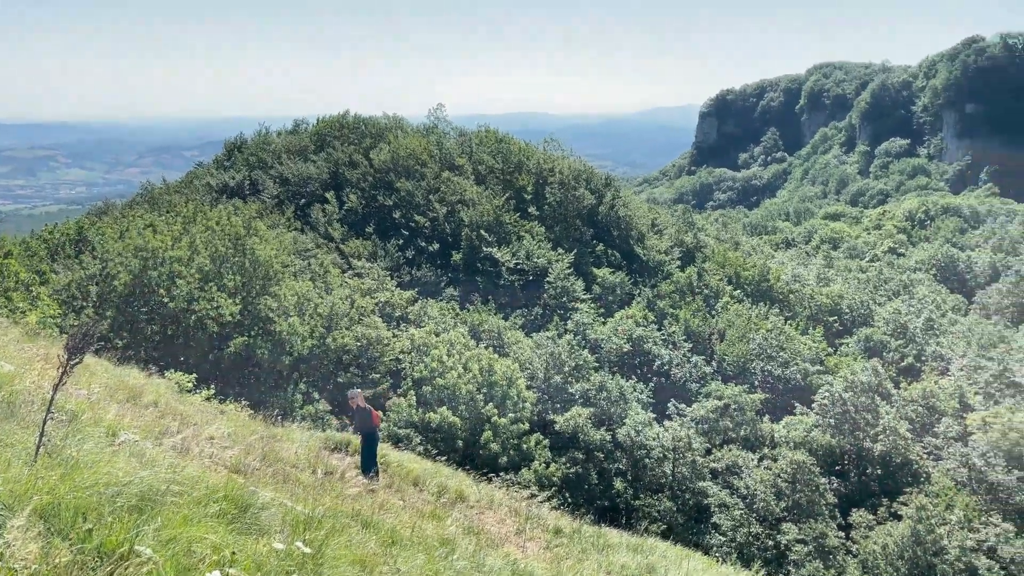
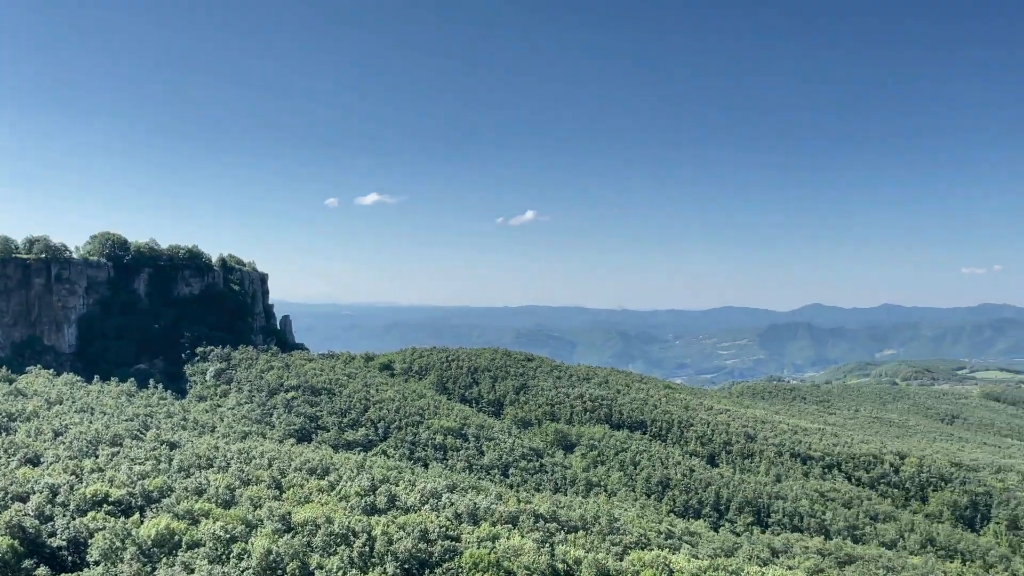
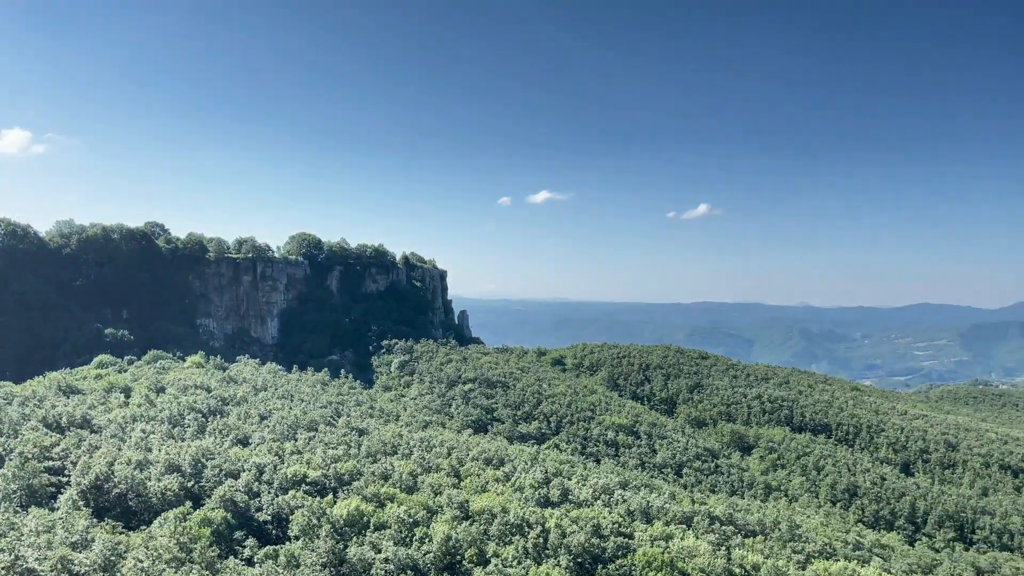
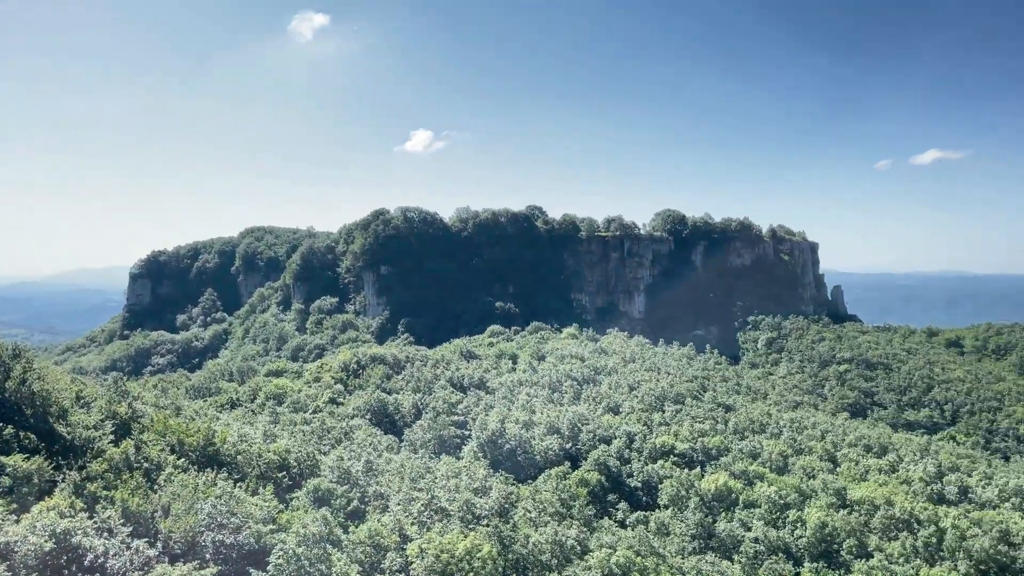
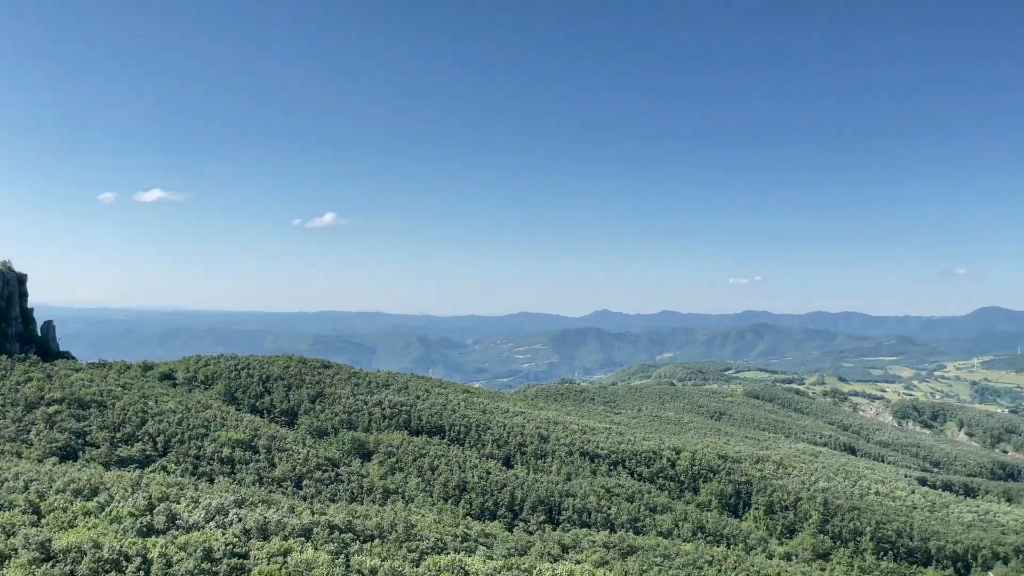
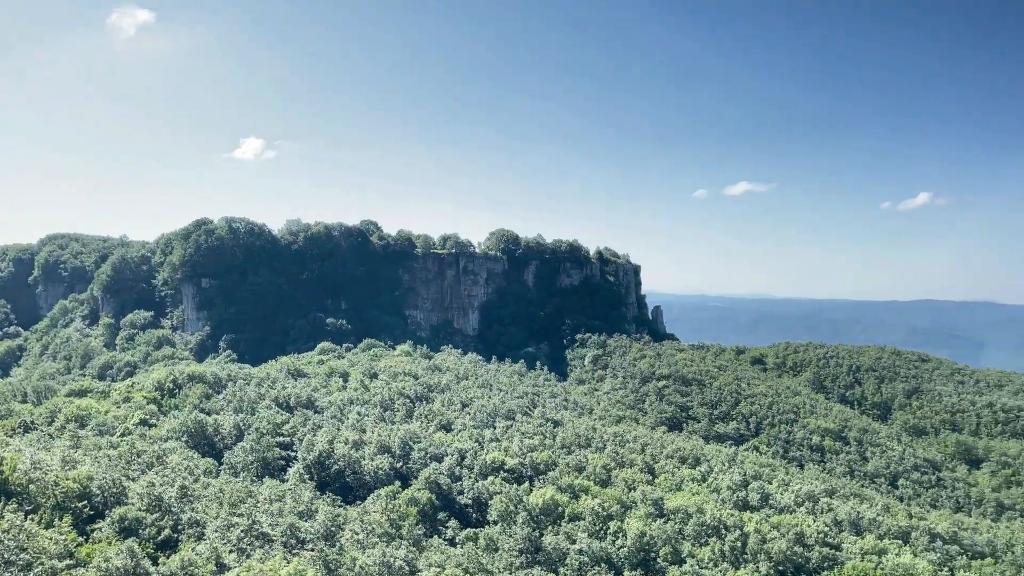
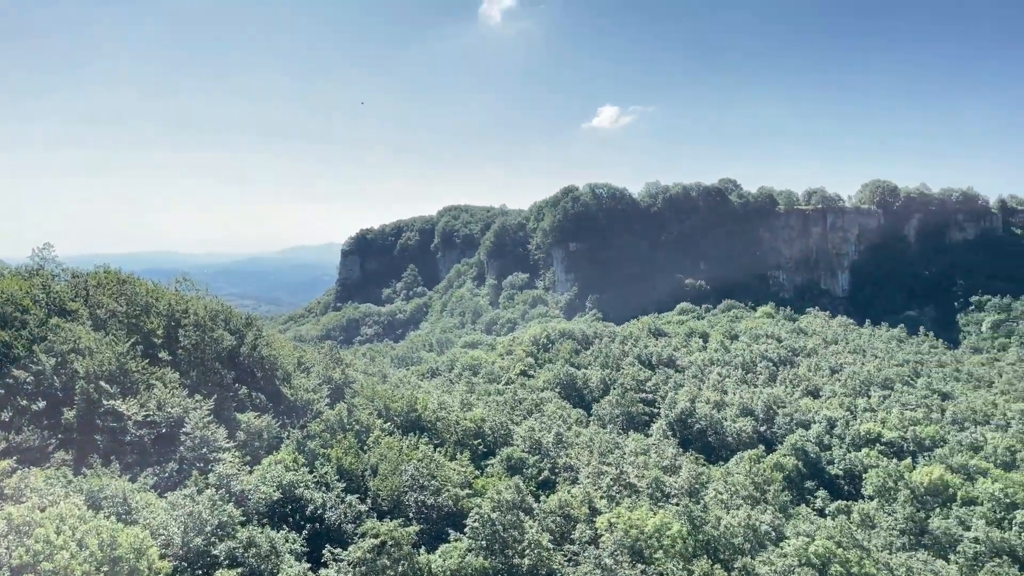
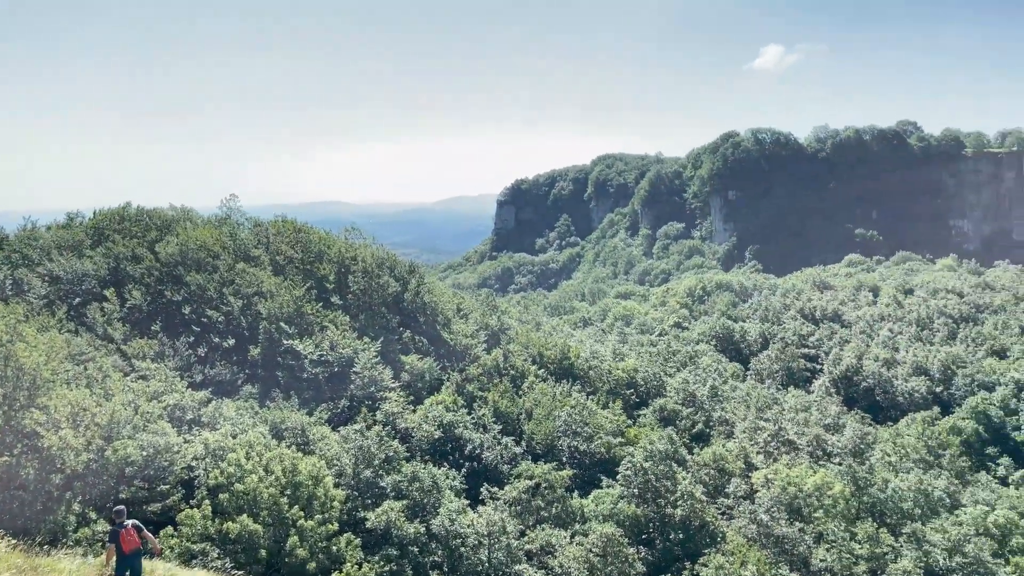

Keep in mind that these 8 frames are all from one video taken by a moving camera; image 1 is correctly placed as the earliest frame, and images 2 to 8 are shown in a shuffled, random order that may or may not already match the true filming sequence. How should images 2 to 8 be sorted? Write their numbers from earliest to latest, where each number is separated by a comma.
8, 7, 4, 6, 3, 2, 5
